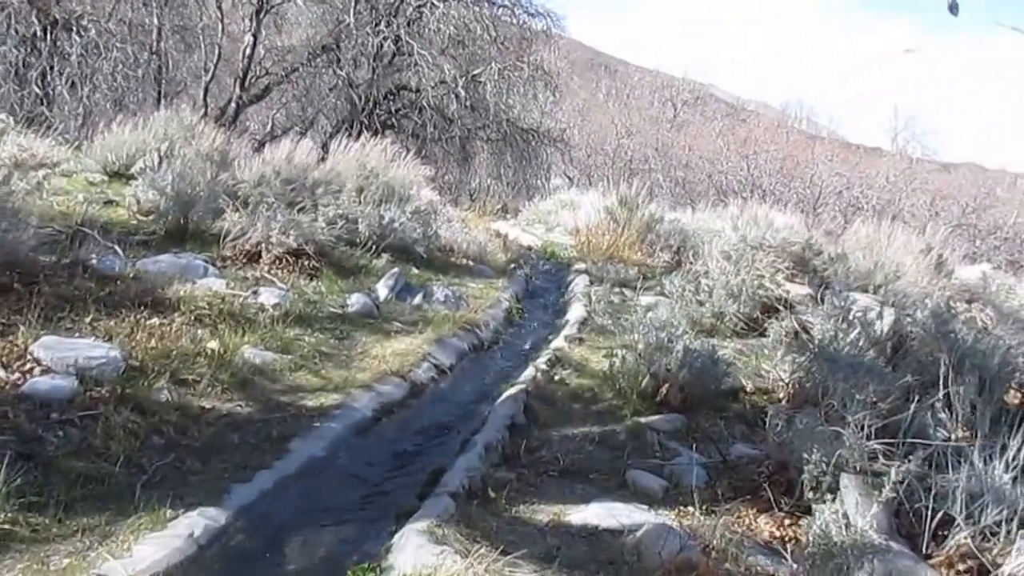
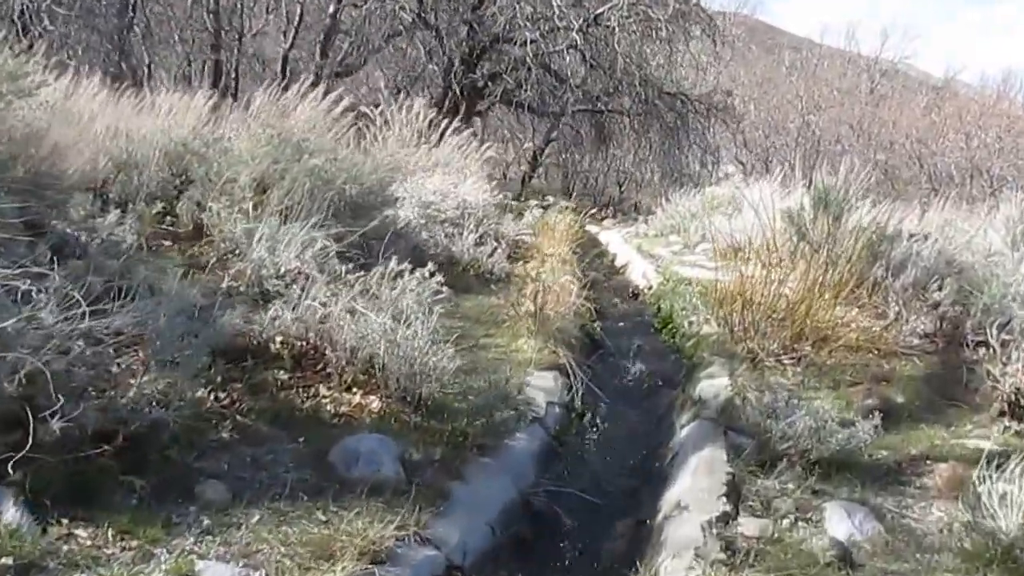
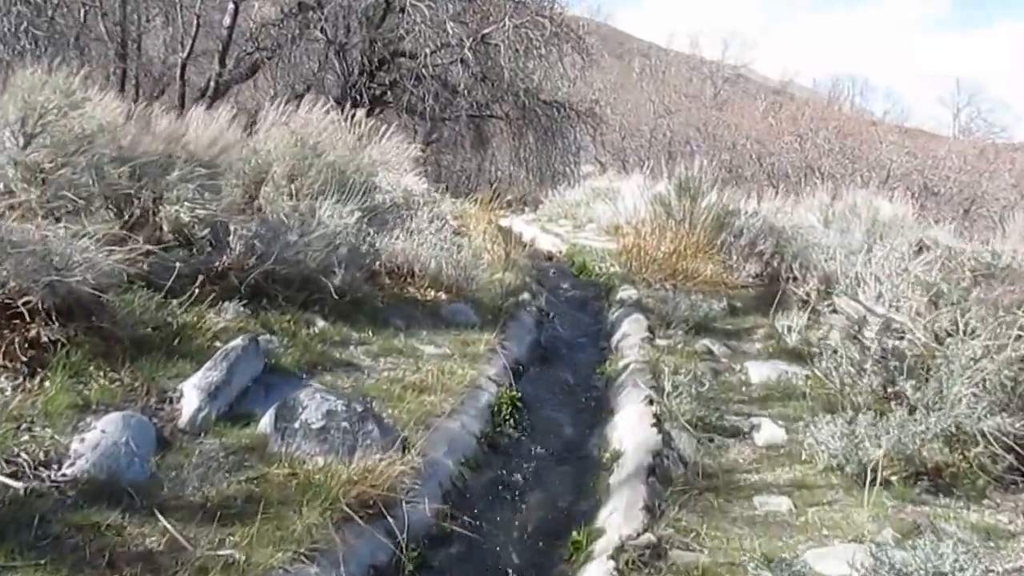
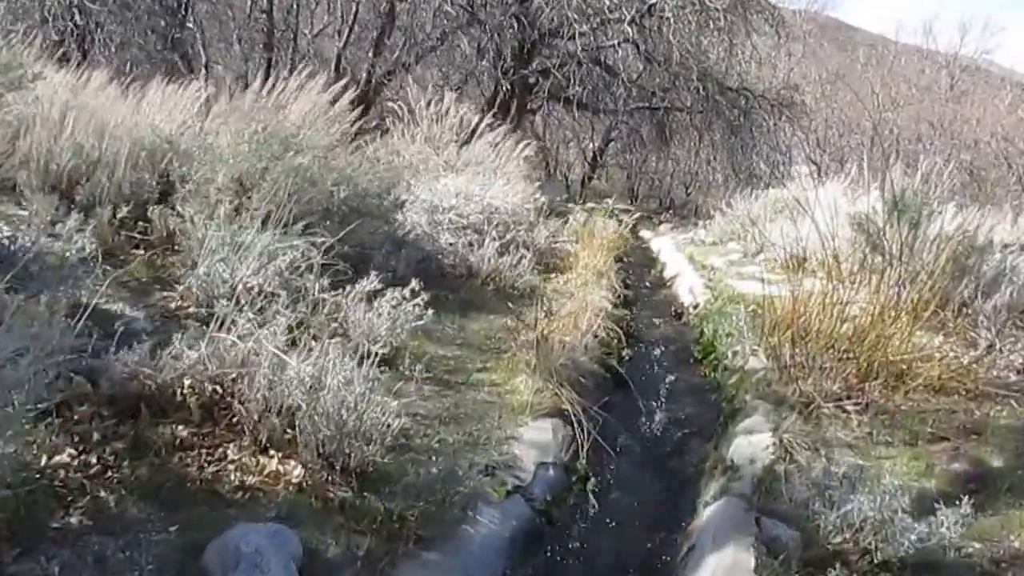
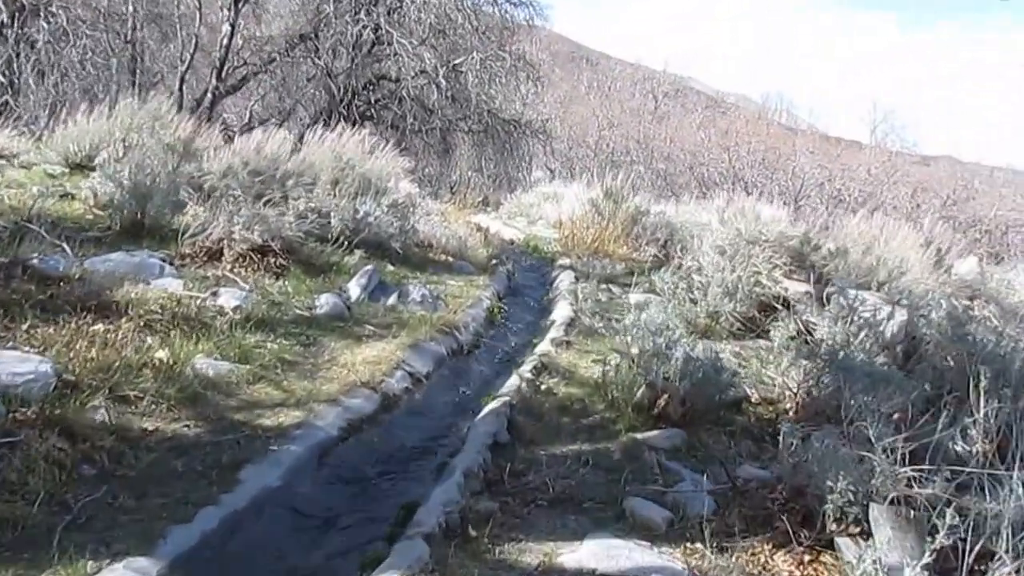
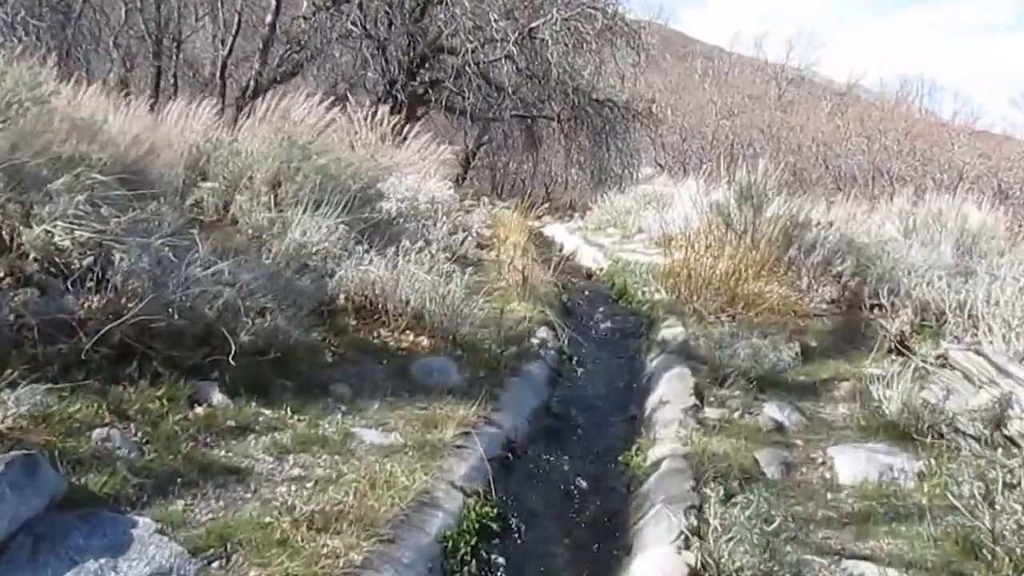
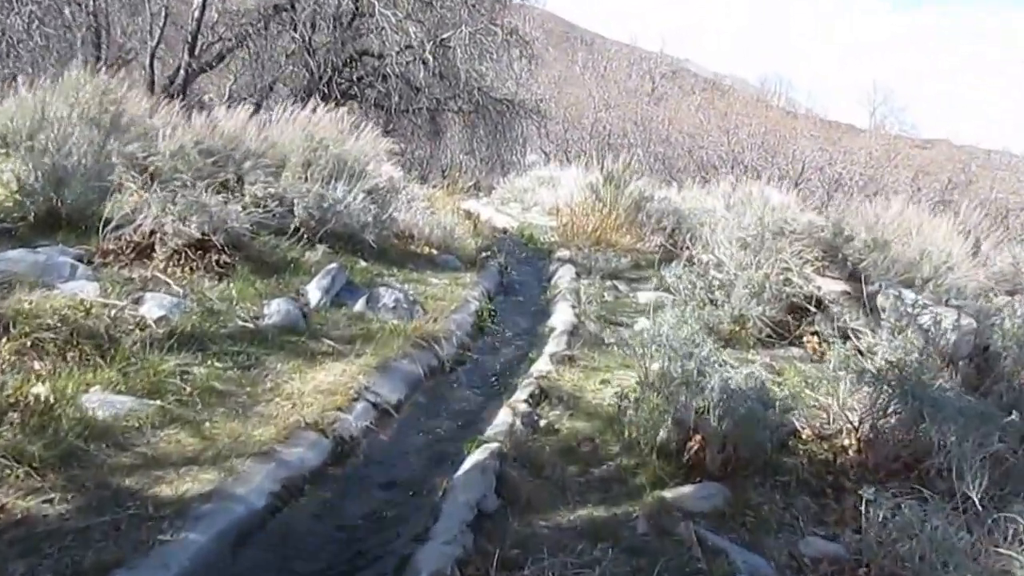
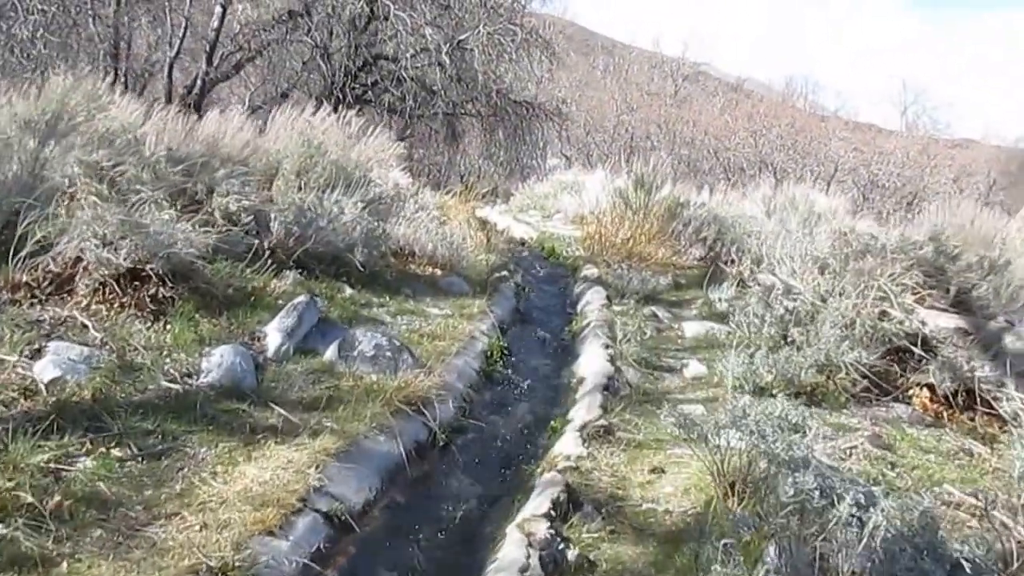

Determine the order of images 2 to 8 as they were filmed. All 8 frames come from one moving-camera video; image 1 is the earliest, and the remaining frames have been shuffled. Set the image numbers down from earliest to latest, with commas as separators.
5, 7, 8, 3, 6, 2, 4
